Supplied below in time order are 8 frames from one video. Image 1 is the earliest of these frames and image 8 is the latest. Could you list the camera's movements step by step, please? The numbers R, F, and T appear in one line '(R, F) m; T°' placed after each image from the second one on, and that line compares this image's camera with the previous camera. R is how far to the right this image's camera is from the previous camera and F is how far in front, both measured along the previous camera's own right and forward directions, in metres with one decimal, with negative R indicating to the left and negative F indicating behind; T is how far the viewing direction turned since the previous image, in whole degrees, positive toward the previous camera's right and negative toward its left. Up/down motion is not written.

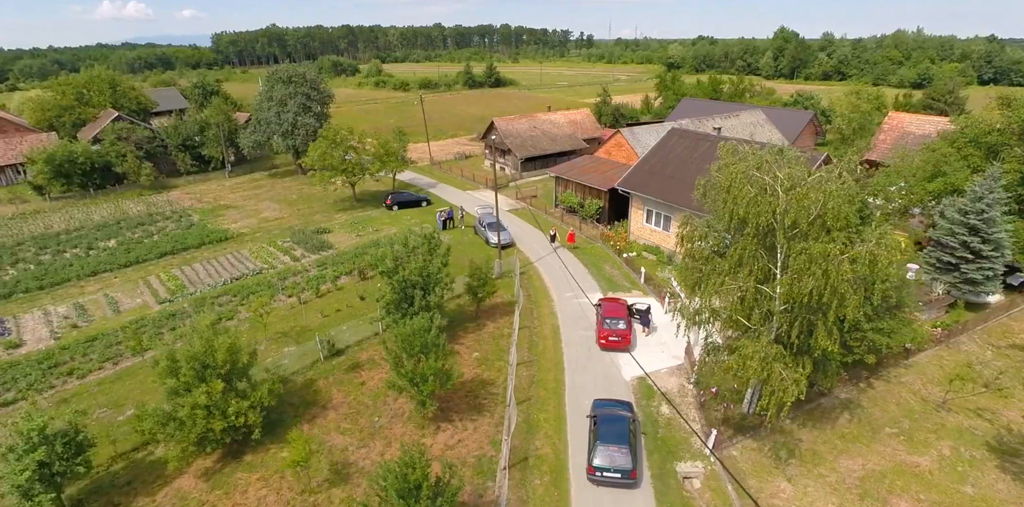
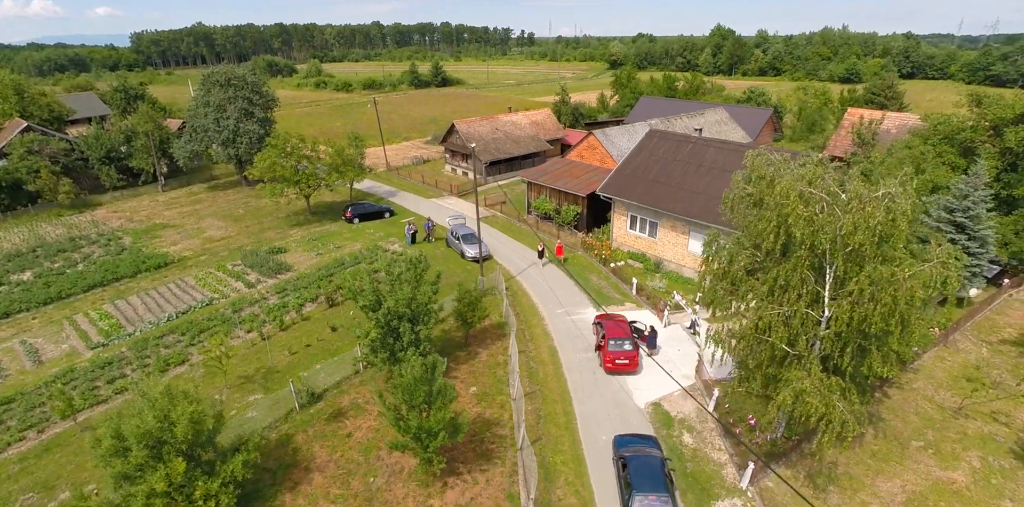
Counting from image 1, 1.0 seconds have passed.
(-1.4, +1.6) m; +5°
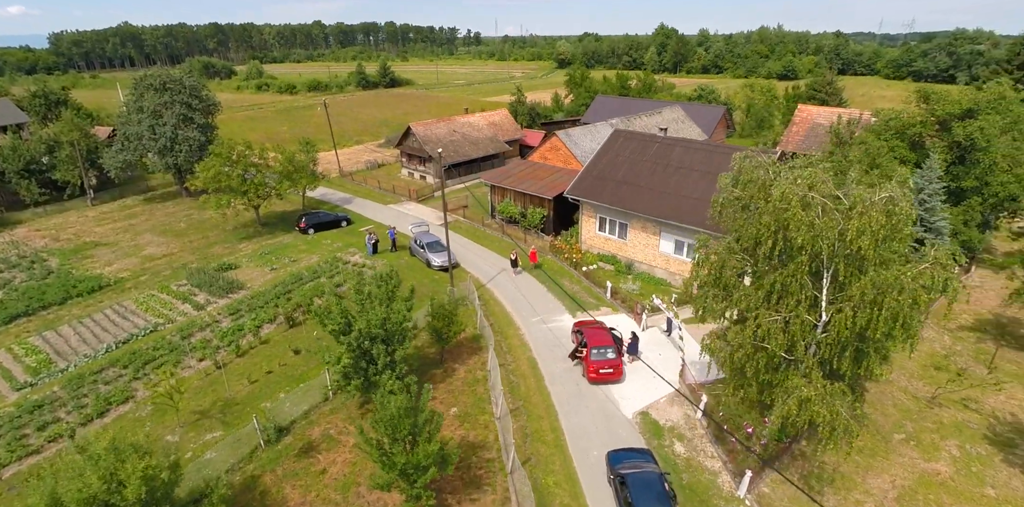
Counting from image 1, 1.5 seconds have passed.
(-0.6, +0.7) m; +5°
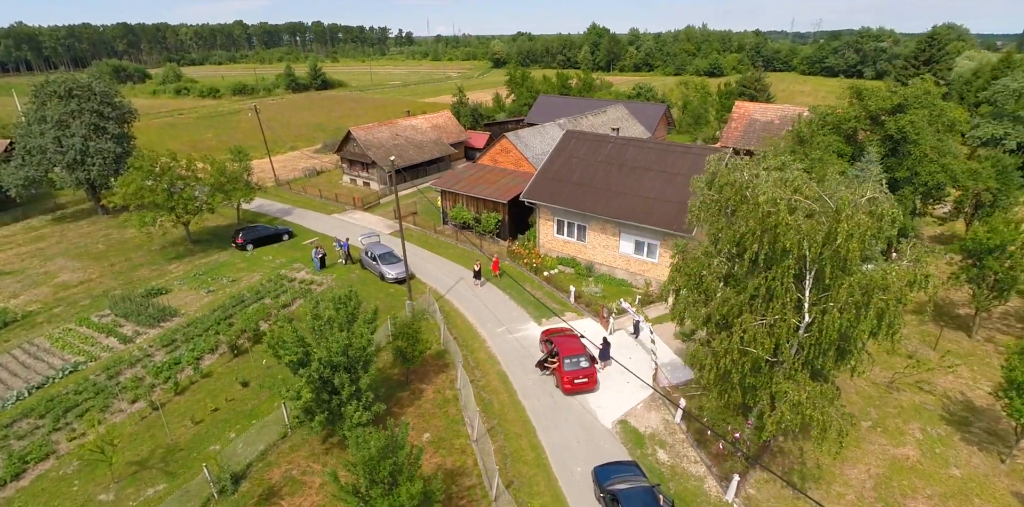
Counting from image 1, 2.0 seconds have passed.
(-0.6, +0.7) m; +6°
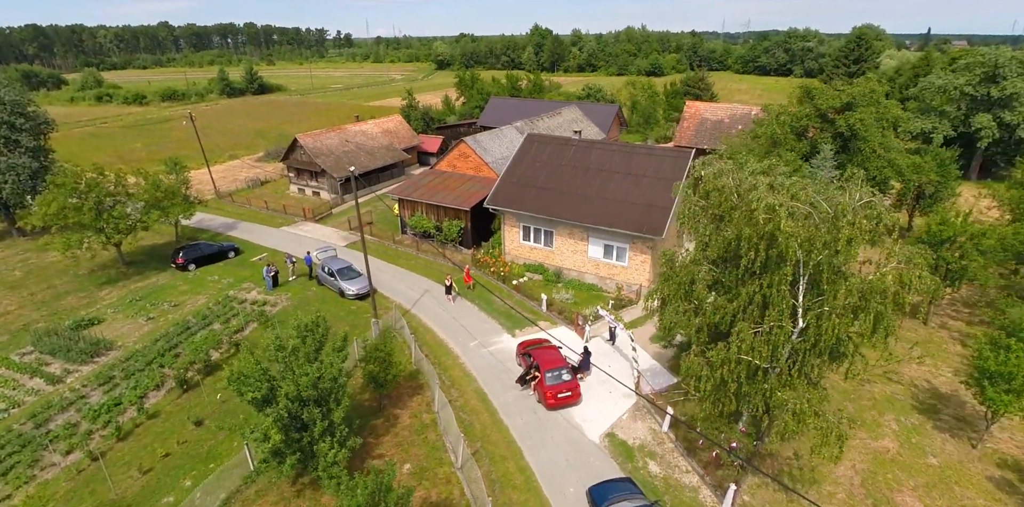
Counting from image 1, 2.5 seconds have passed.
(-0.6, +0.7) m; +5°
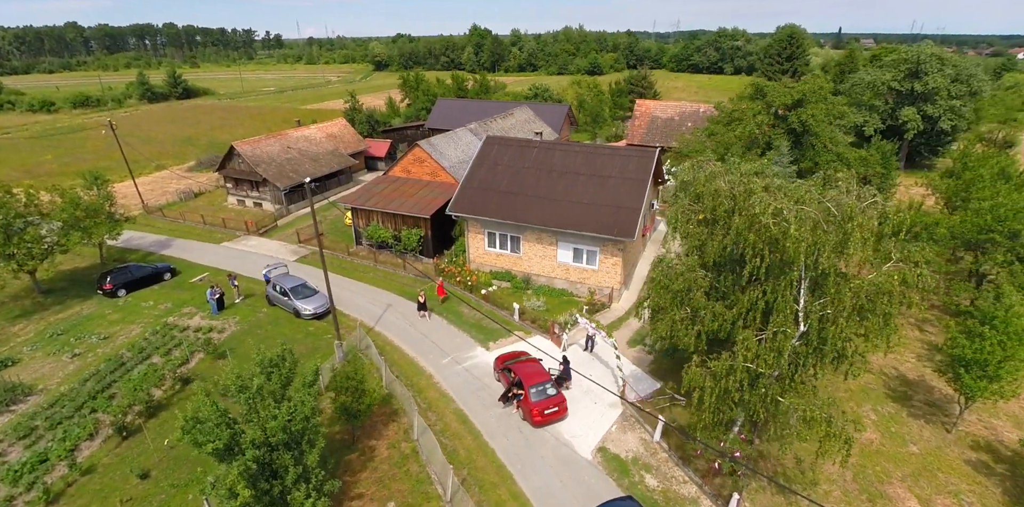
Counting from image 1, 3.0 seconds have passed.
(-0.8, +0.8) m; +6°
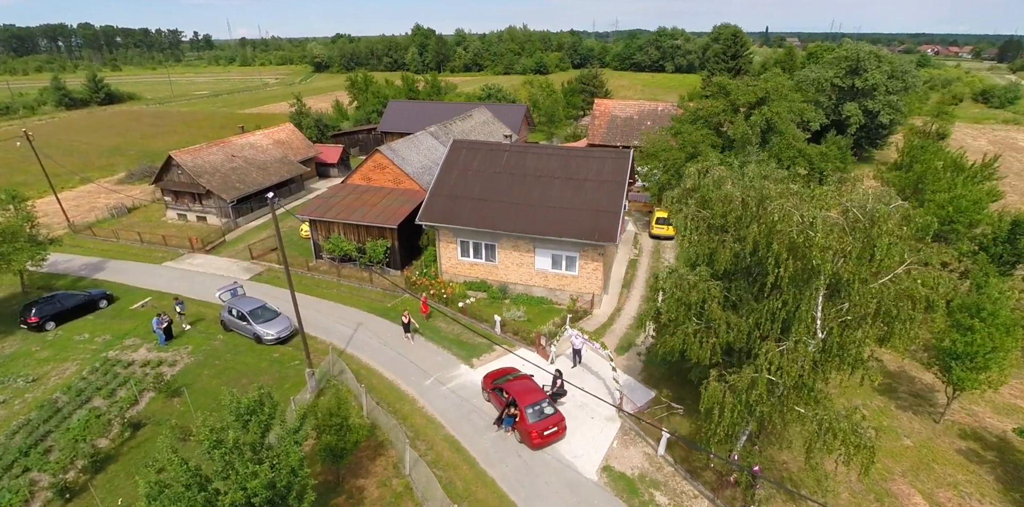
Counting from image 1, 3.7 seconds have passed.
(-1.0, +0.8) m; +5°
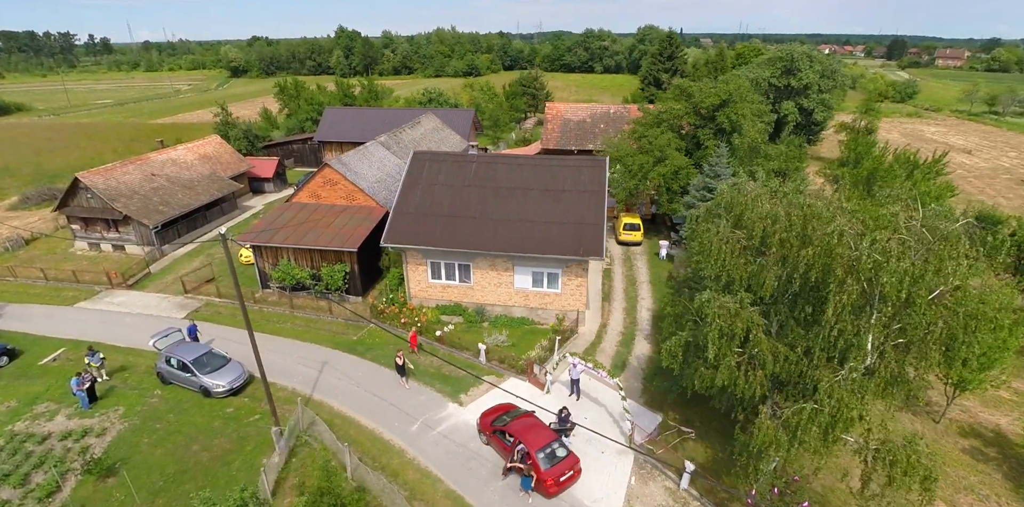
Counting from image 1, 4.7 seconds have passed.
(-1.5, +1.4) m; +7°
